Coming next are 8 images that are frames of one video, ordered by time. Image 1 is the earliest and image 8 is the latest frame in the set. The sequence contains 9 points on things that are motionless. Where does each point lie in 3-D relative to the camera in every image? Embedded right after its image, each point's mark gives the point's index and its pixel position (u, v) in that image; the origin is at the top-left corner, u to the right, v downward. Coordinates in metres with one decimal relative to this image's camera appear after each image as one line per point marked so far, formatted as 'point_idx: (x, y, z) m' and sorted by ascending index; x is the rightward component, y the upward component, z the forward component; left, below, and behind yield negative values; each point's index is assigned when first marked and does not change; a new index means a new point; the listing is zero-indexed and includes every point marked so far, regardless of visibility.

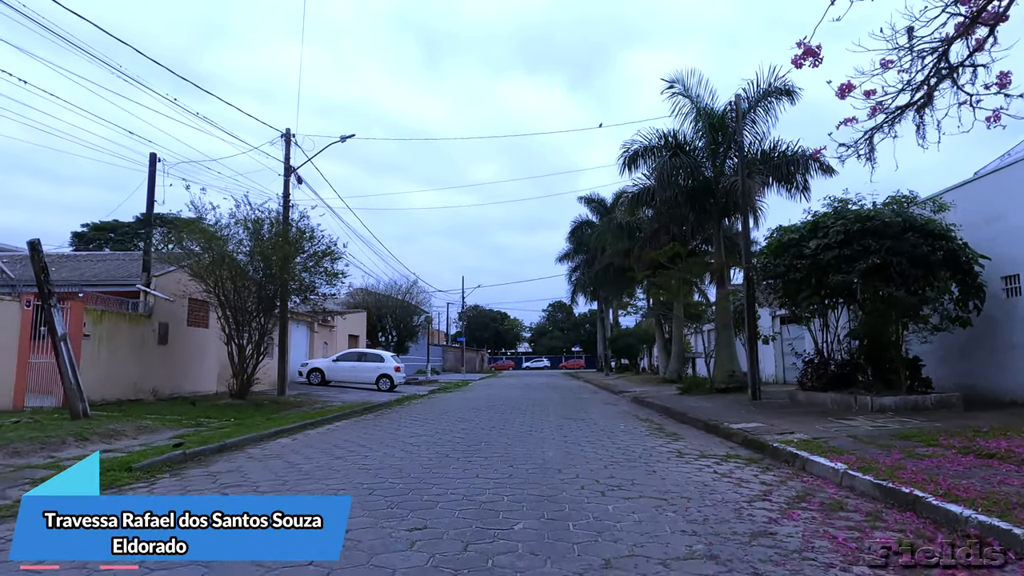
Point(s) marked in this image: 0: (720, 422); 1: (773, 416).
0: (+3.8, -2.5, +12.4) m
1: (+5.0, -2.5, +12.9) m
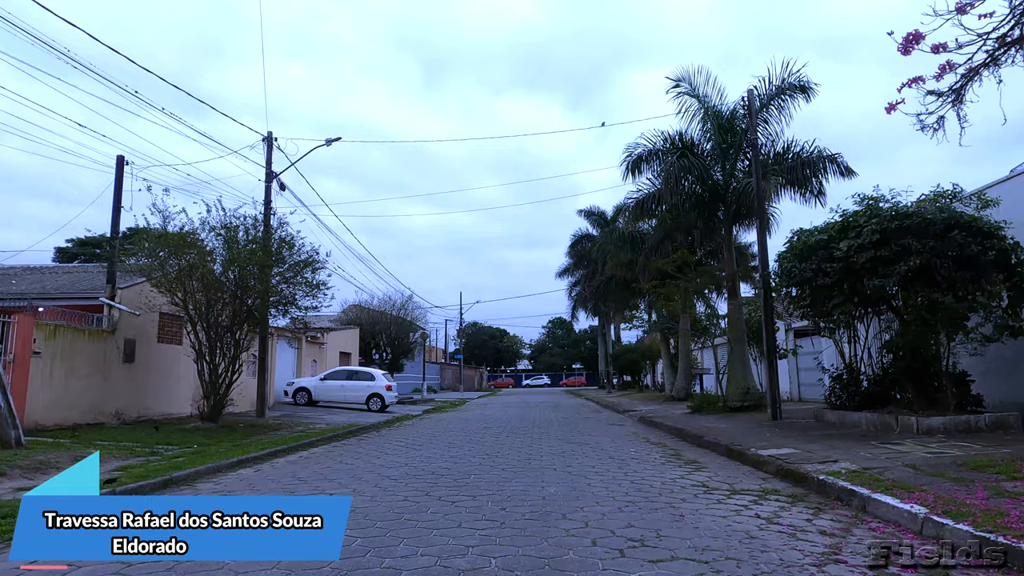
0: (+3.8, -2.6, +10.9) m
1: (+4.9, -2.6, +11.4) m
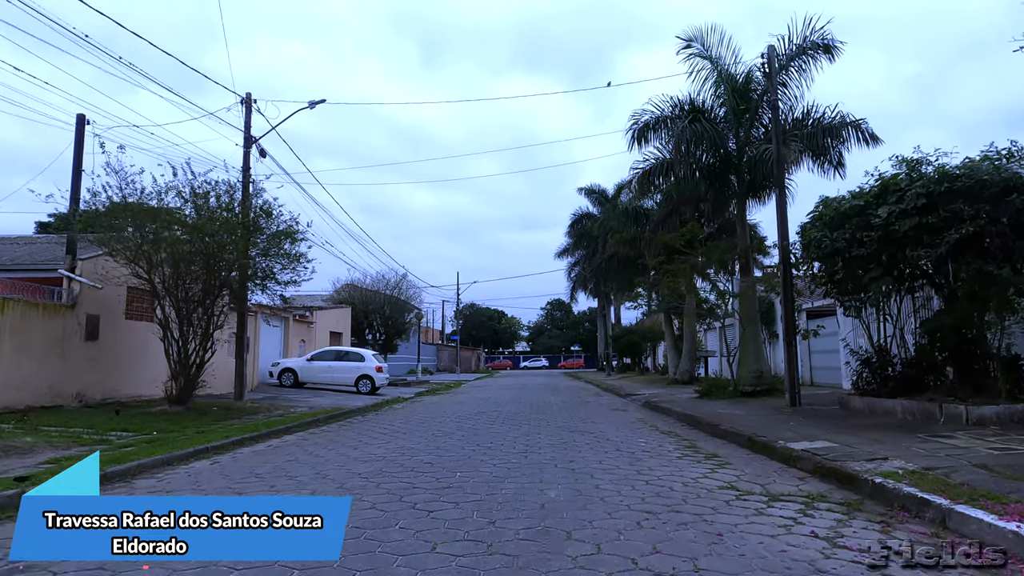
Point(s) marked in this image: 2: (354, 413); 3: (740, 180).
0: (+3.7, -2.1, +9.6) m
1: (+4.9, -2.1, +10.2) m
2: (-4.3, -3.4, +18.4) m
3: (+6.6, +3.1, +19.6) m
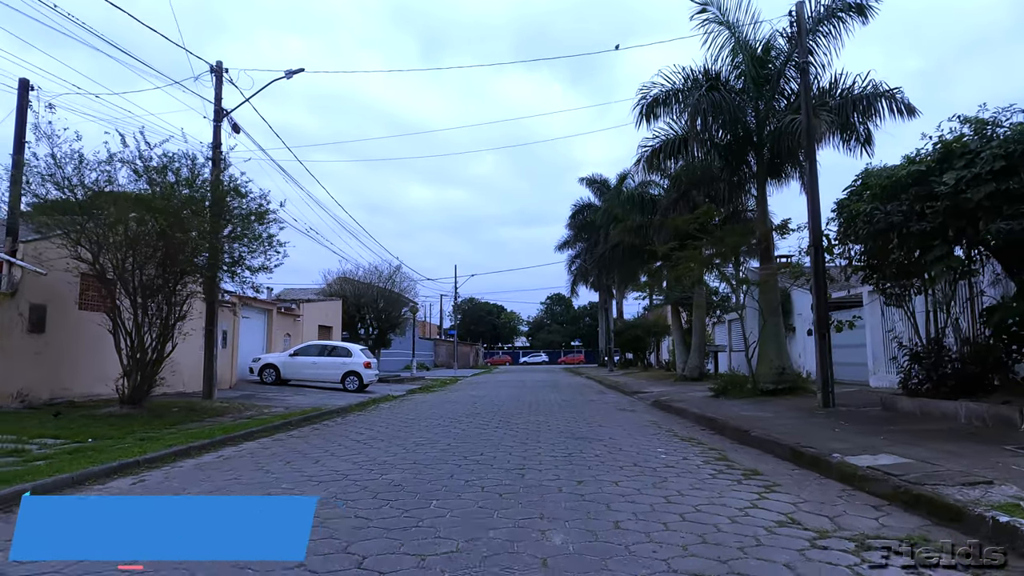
0: (+3.6, -1.9, +7.9) m
1: (+4.8, -1.9, +8.5) m
2: (-4.4, -3.1, +16.7) m
3: (+6.6, +3.5, +17.9) m
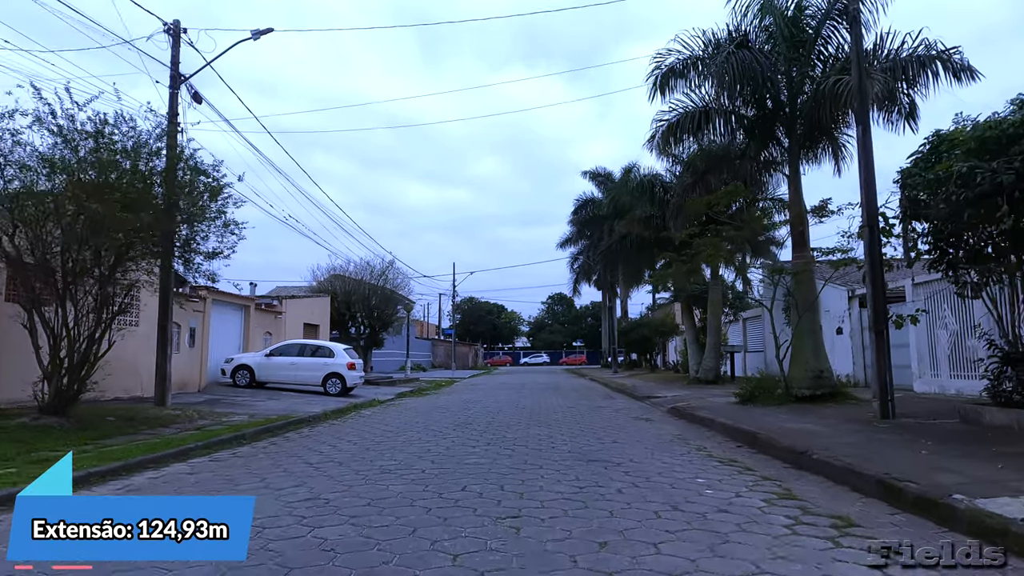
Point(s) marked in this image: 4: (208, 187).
0: (+3.5, -1.7, +5.8) m
1: (+4.7, -1.7, +6.4) m
2: (-4.4, -2.9, +14.6) m
3: (+6.5, +3.6, +15.8) m
4: (-5.7, +1.9, +12.7) m
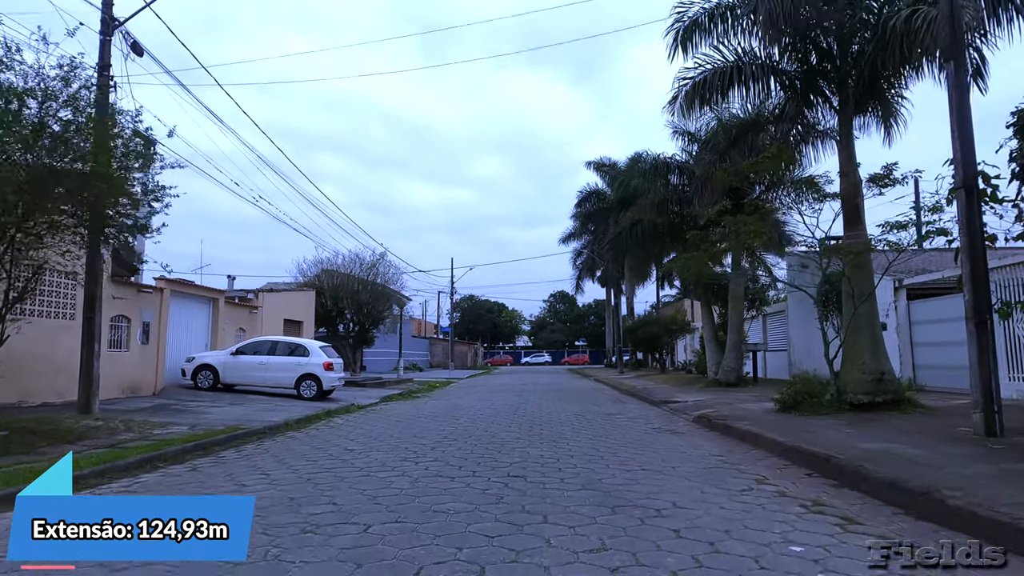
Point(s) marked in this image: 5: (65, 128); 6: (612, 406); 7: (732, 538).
0: (+3.5, -1.4, +3.4) m
1: (+4.7, -1.4, +4.0) m
2: (-4.5, -2.6, +12.2) m
3: (+6.5, +3.9, +13.3) m
4: (-5.8, +2.2, +10.3) m
5: (-6.6, +2.4, +9.9) m
6: (+2.6, -3.0, +17.2) m
7: (+1.5, -1.7, +4.5) m
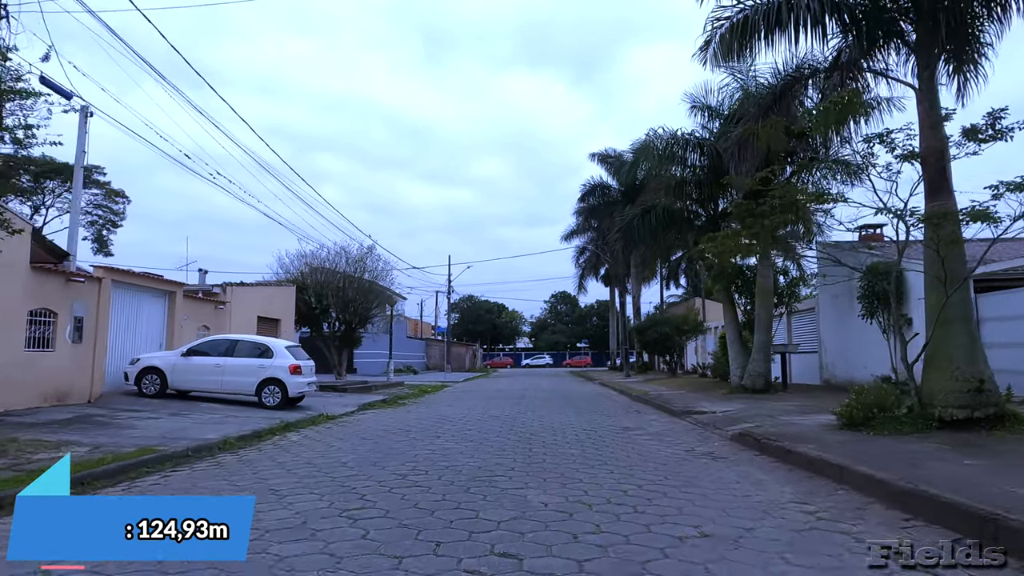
0: (+3.4, -1.2, +0.8) m
1: (+4.6, -1.2, +1.4) m
2: (-4.6, -2.4, +9.6) m
3: (+6.4, +4.1, +10.7) m
4: (-5.8, +2.4, +7.7) m
5: (-6.7, +2.6, +7.3) m
6: (+2.5, -2.8, +14.6) m
7: (+1.4, -1.4, +1.9) m
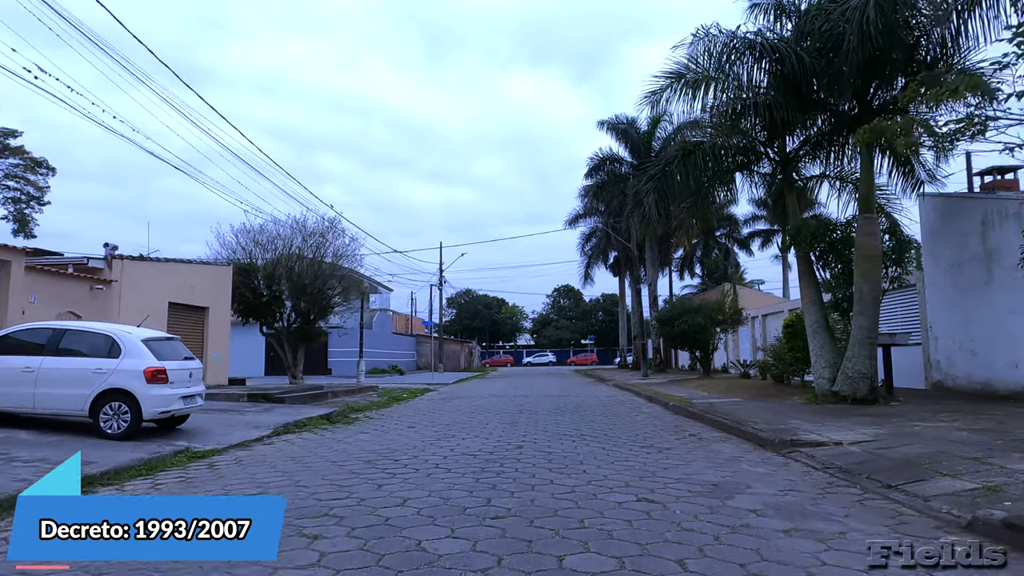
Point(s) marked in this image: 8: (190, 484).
0: (+3.2, -0.5, -5.1) m
1: (+4.4, -0.5, -4.5) m
2: (-4.7, -1.8, +3.8) m
3: (+6.2, +4.8, +4.9) m
4: (-6.1, +3.0, +1.8) m
5: (-6.9, +3.2, +1.4) m
6: (+2.3, -2.1, +8.7) m
7: (+1.2, -0.8, -4.0) m
8: (-3.4, -2.1, +6.9) m
